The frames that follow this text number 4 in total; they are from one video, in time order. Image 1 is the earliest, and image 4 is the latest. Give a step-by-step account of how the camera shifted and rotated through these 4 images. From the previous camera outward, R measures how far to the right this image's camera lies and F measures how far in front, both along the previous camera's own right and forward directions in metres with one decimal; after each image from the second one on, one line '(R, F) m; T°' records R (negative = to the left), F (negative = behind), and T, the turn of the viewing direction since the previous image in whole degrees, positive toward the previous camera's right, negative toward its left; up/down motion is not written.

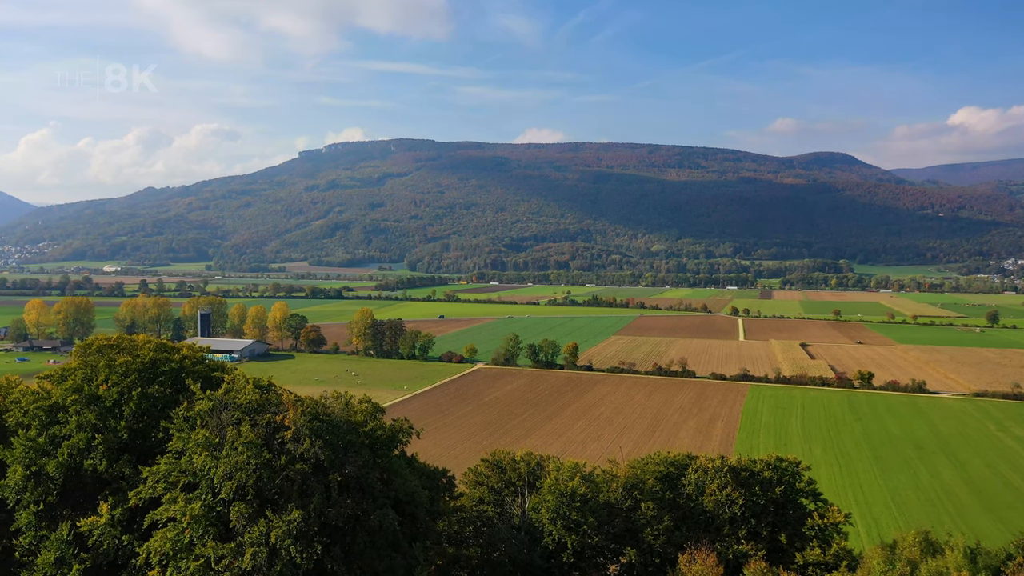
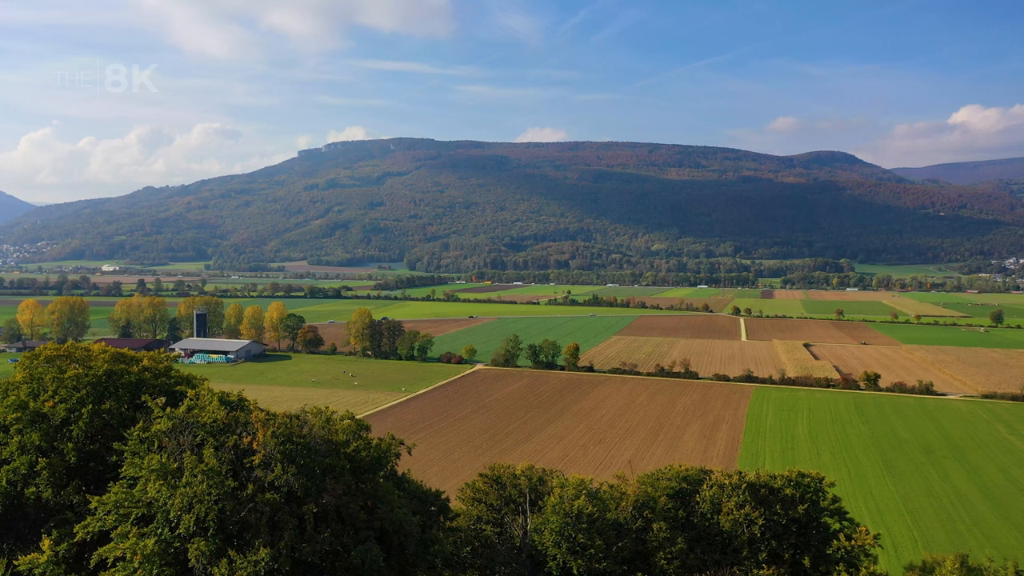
(0.0, +1.6) m; 0°
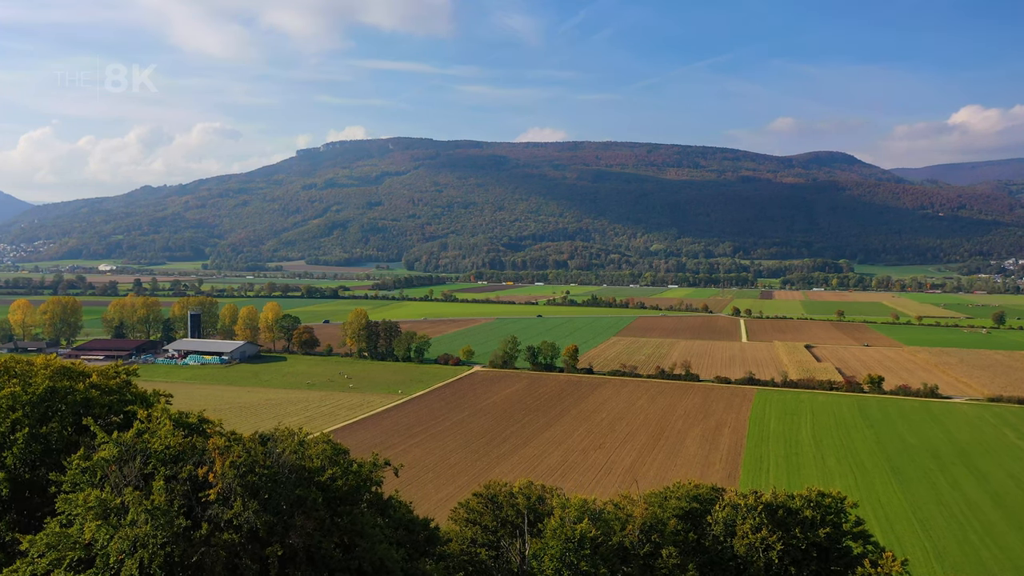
(0.0, +1.5) m; 0°
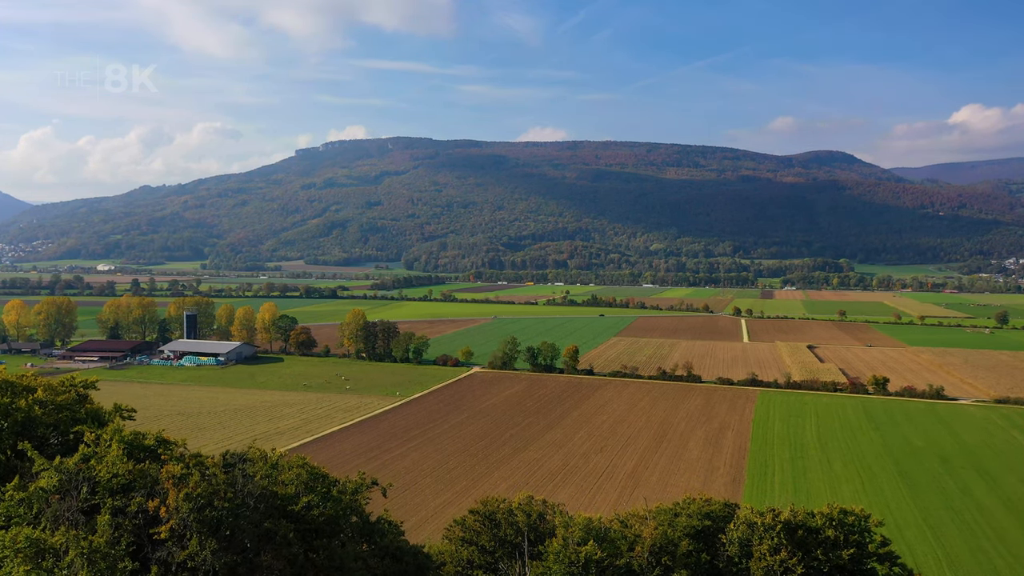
(0.0, +1.3) m; 0°
